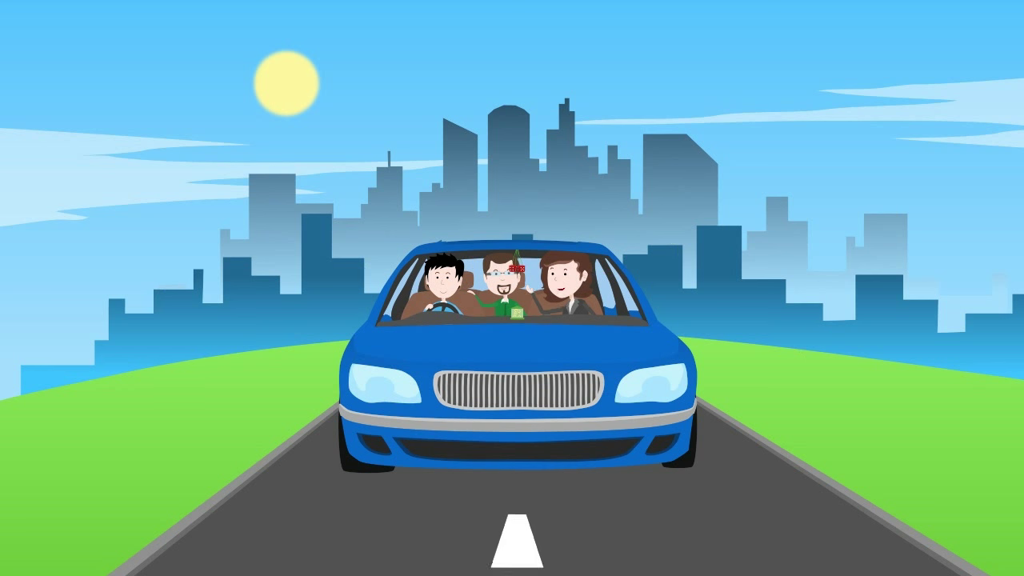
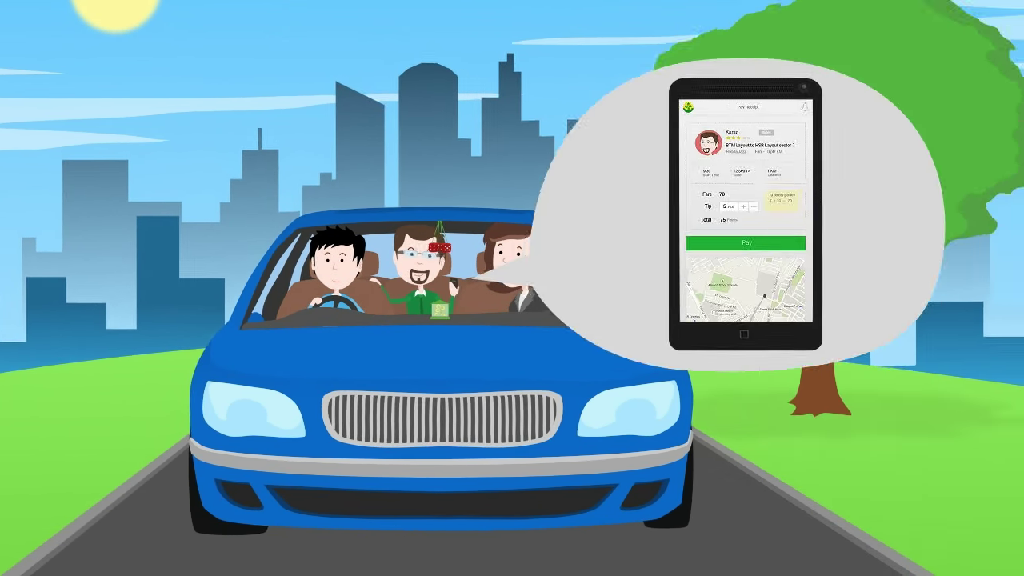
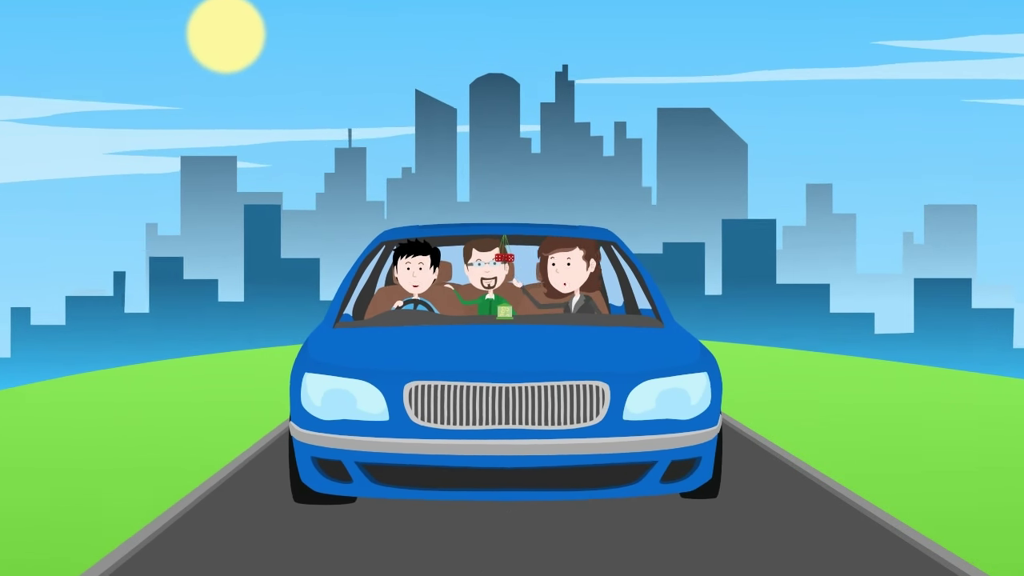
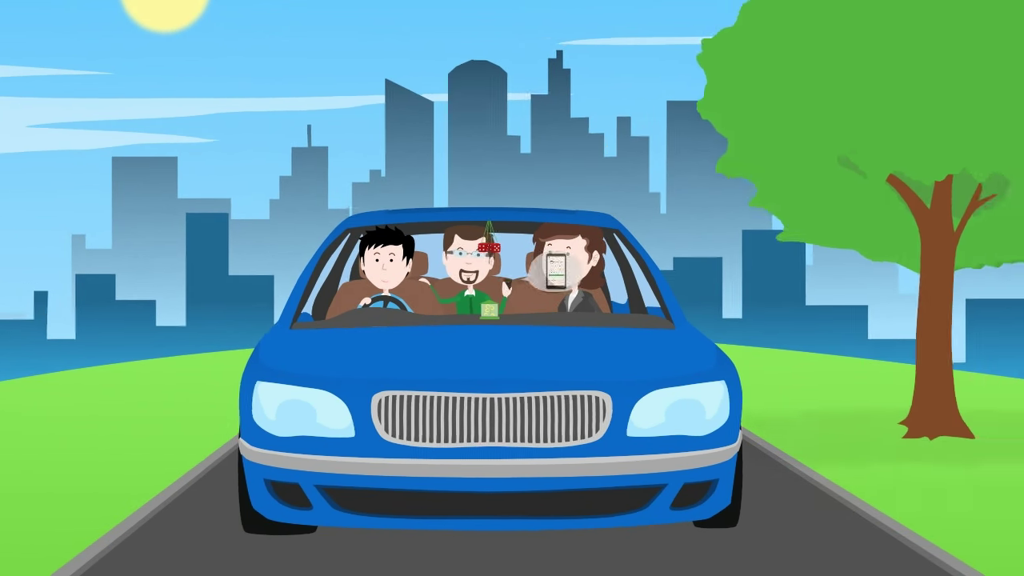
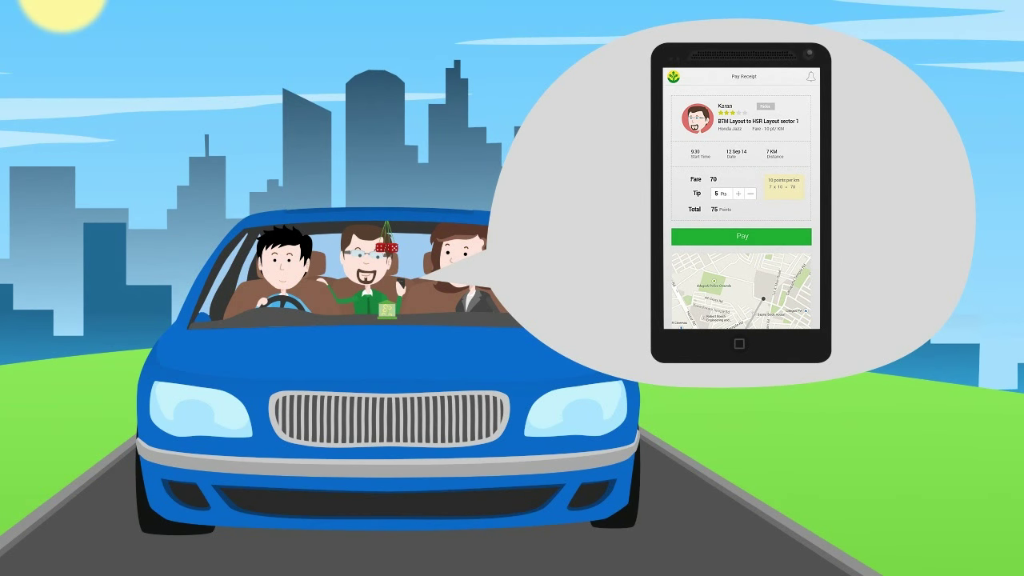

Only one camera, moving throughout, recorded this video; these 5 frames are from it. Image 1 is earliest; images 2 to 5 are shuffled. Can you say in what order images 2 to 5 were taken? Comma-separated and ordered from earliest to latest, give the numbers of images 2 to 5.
3, 4, 2, 5
